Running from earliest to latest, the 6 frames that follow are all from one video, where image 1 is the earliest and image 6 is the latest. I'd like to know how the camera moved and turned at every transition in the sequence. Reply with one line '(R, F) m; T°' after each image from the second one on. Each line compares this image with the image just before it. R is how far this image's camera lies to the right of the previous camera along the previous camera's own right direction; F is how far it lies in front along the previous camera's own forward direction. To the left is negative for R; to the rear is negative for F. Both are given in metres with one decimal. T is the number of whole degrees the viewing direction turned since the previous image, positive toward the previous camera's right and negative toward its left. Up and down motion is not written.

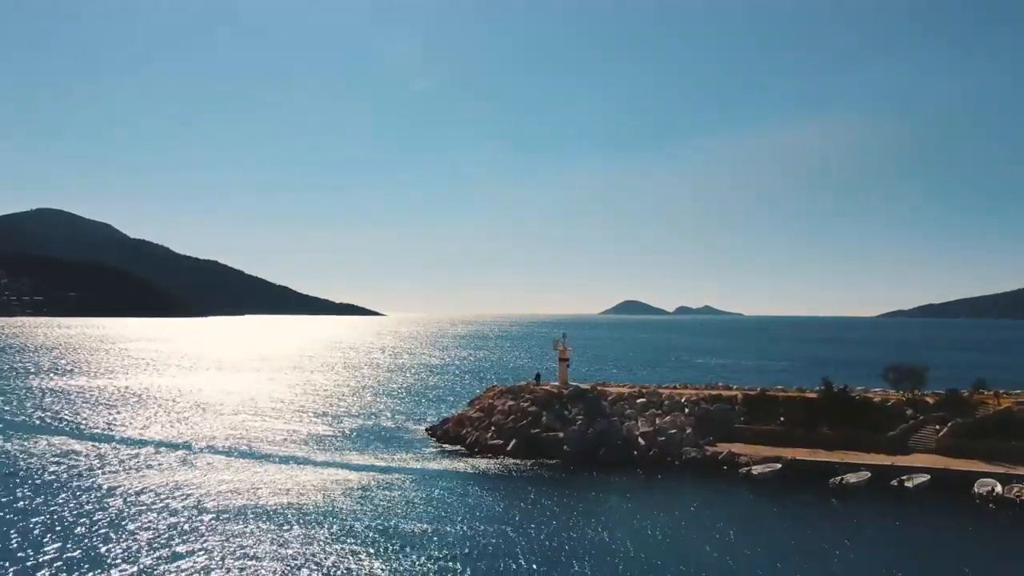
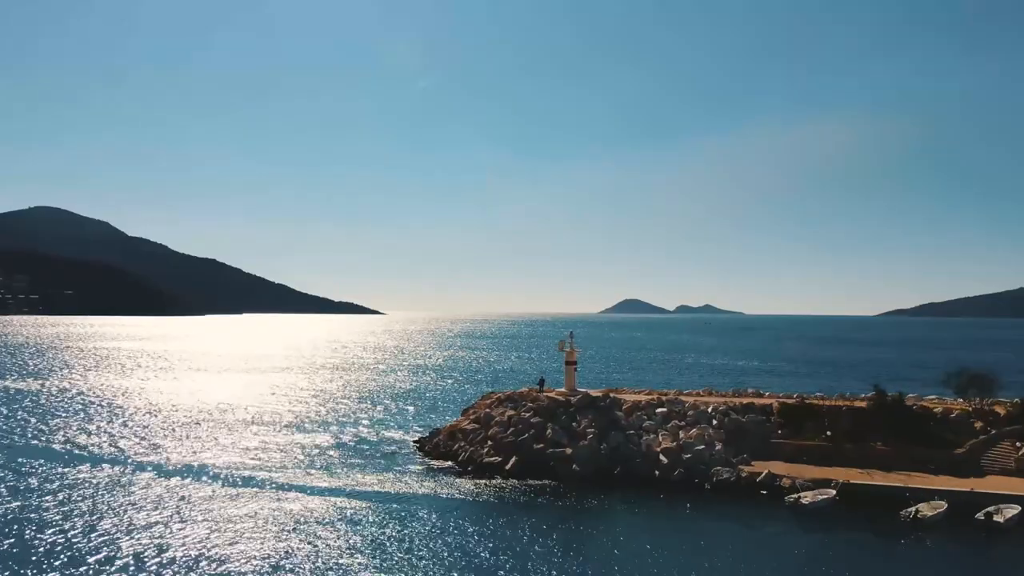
(0.0, +4.6) m; 0°
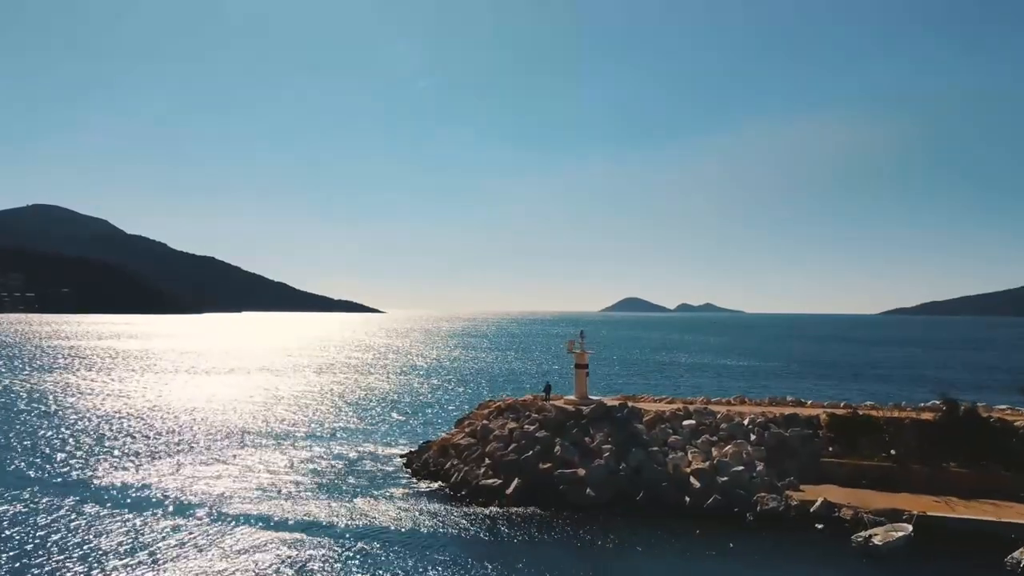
(-0.1, +4.3) m; 0°
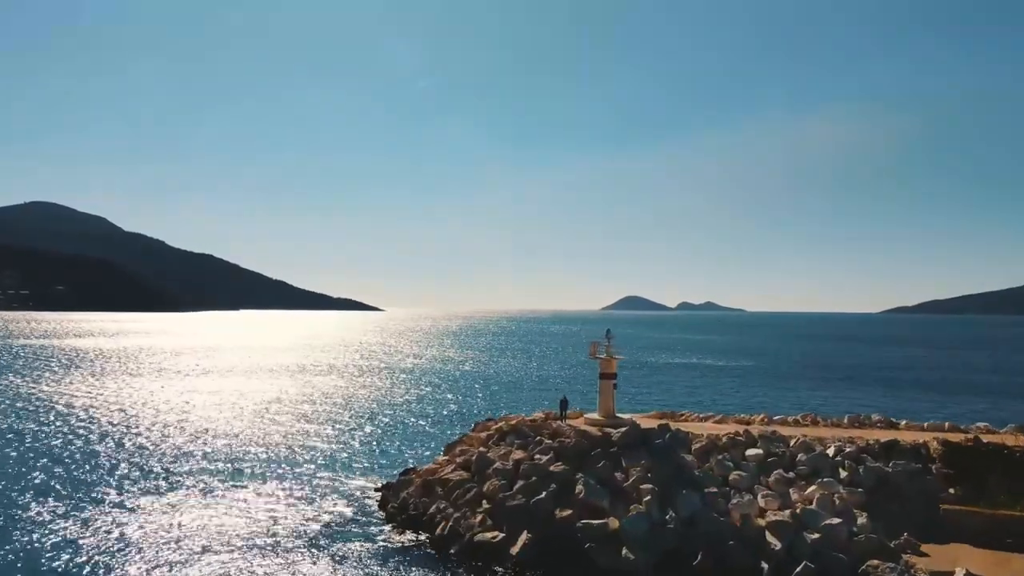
(-0.2, +6.2) m; 0°
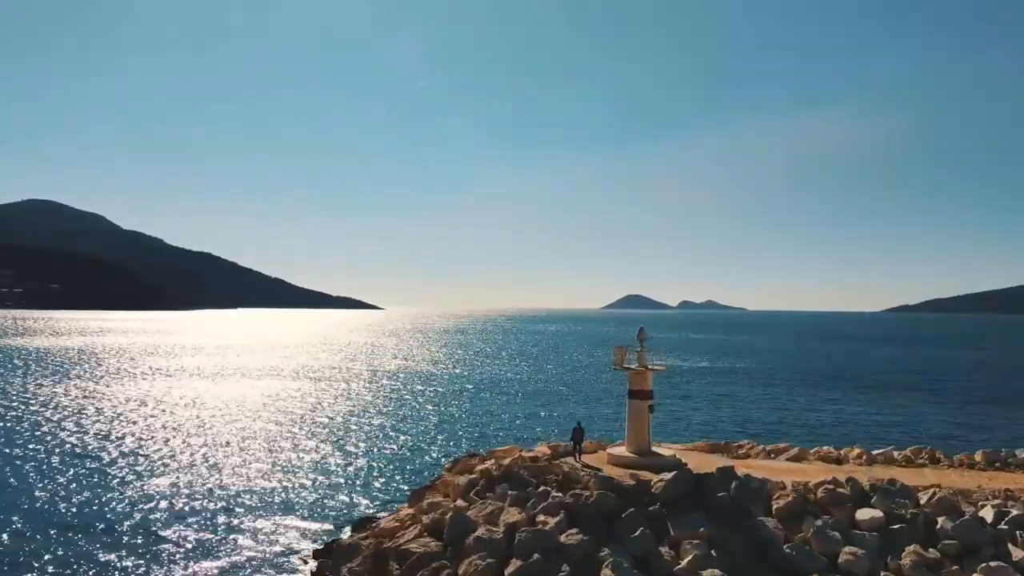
(+0.2, +6.3) m; 0°
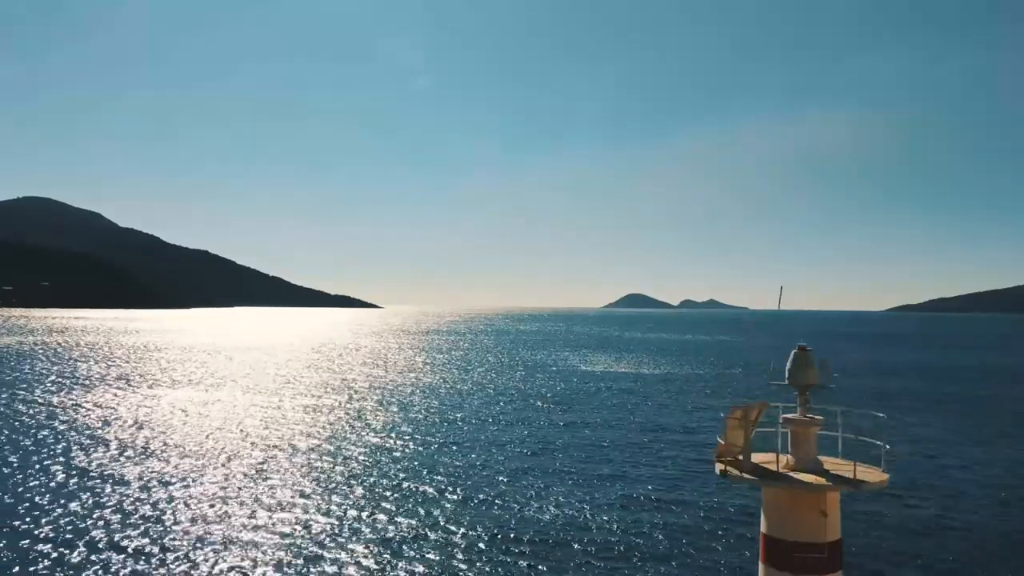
(+0.5, +9.7) m; 0°
